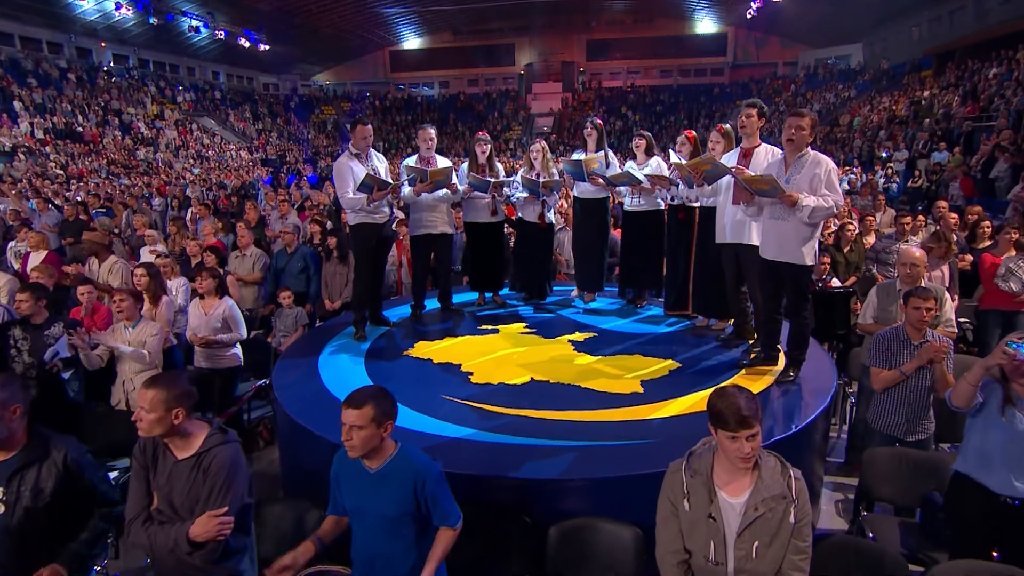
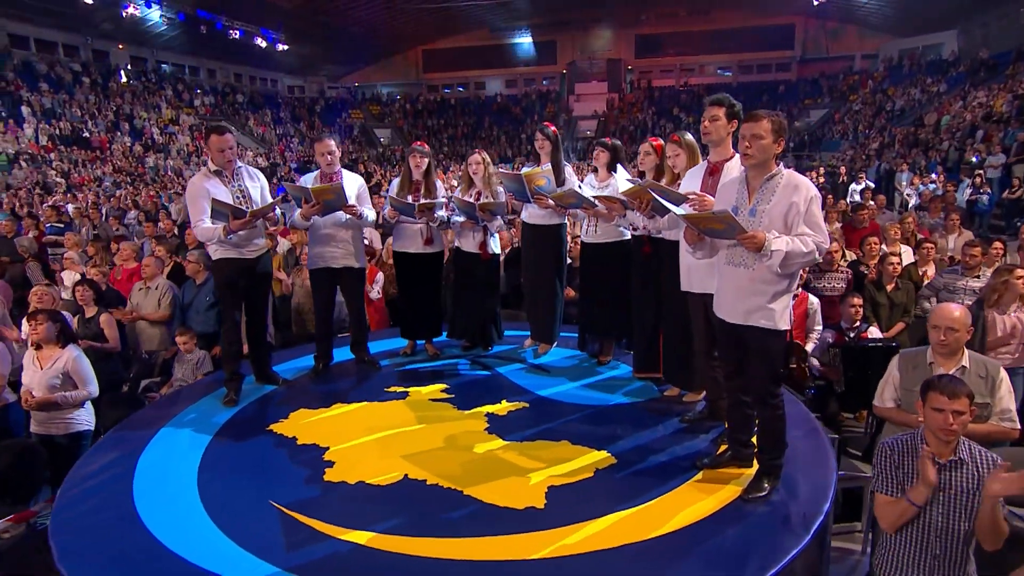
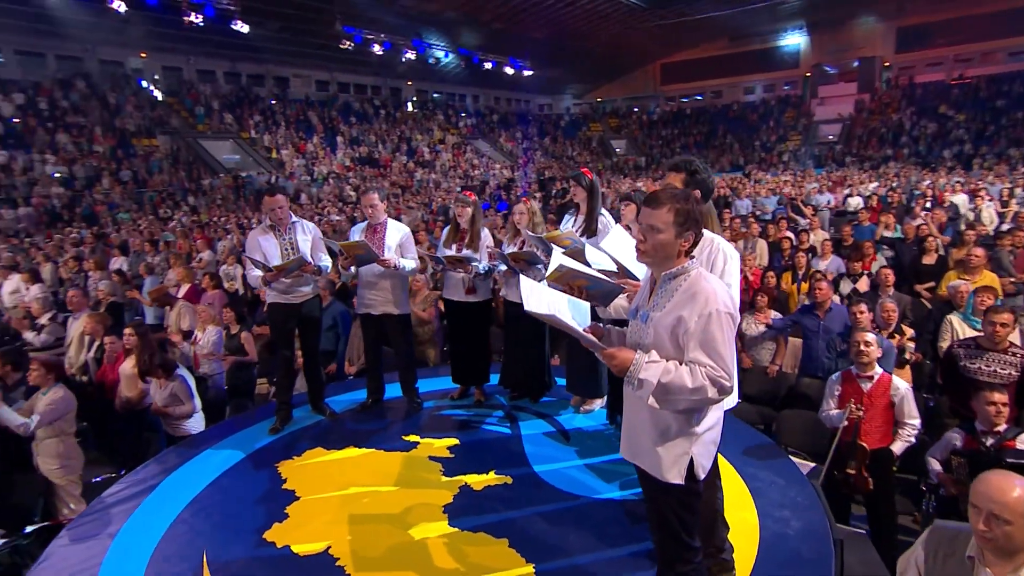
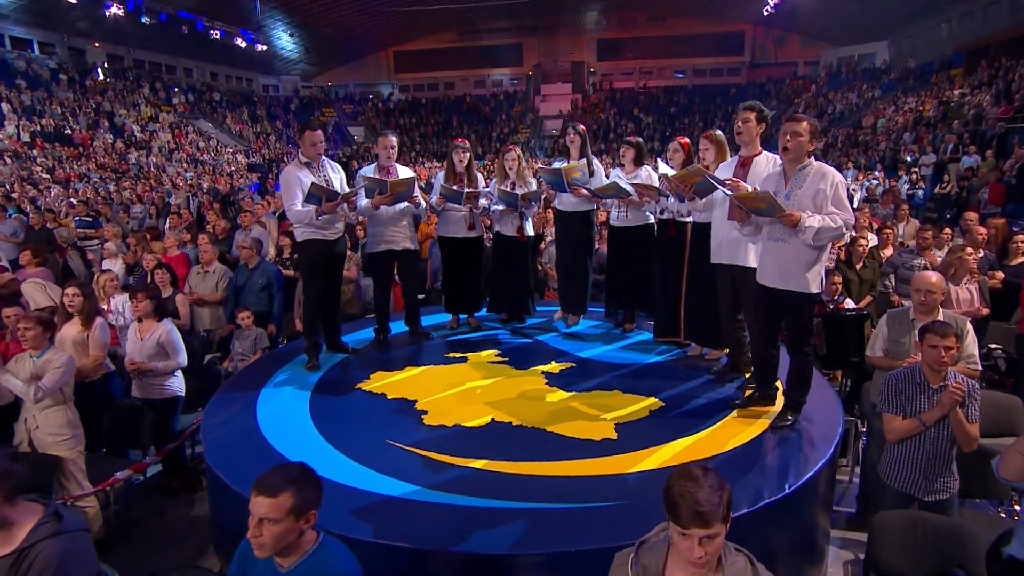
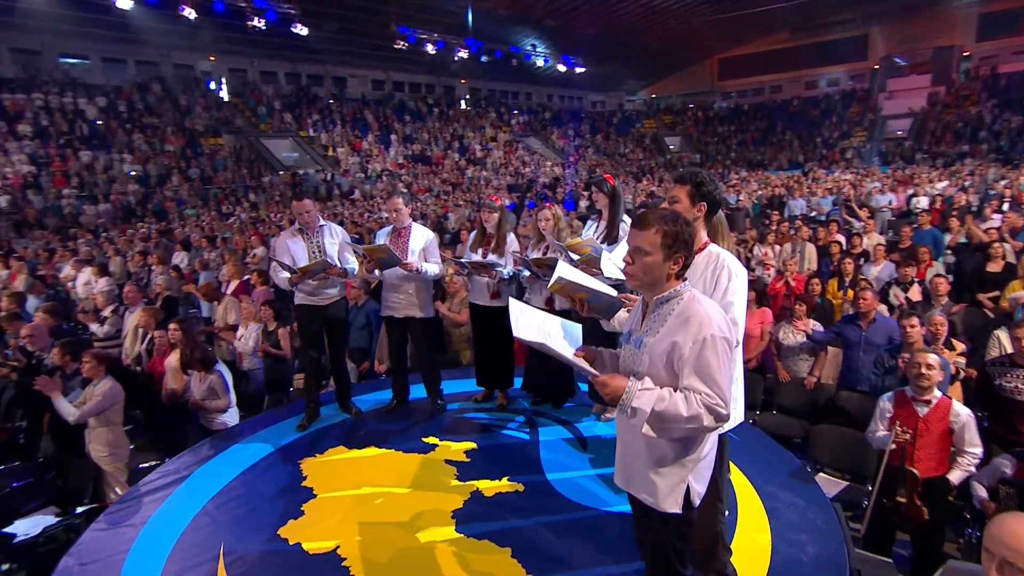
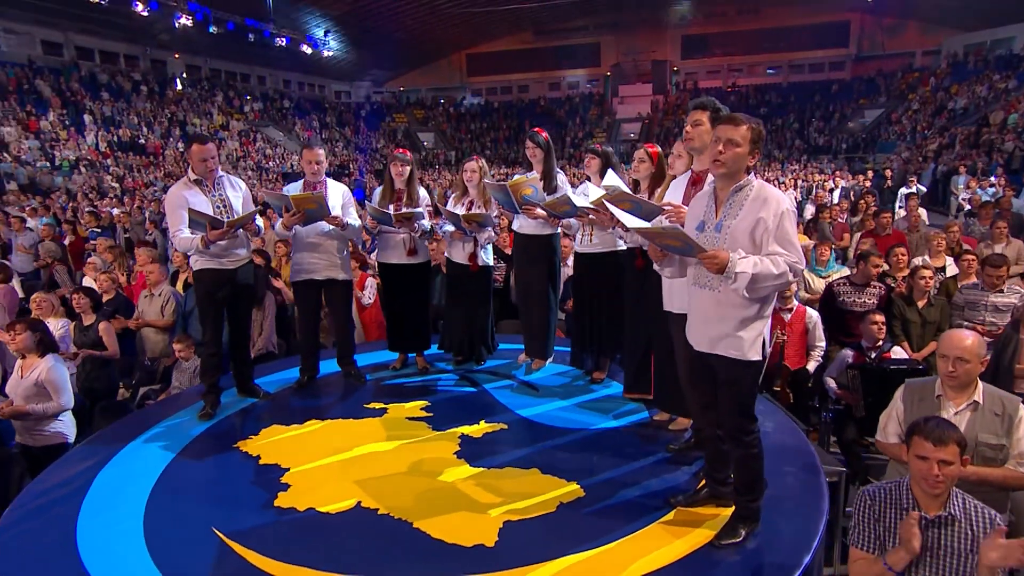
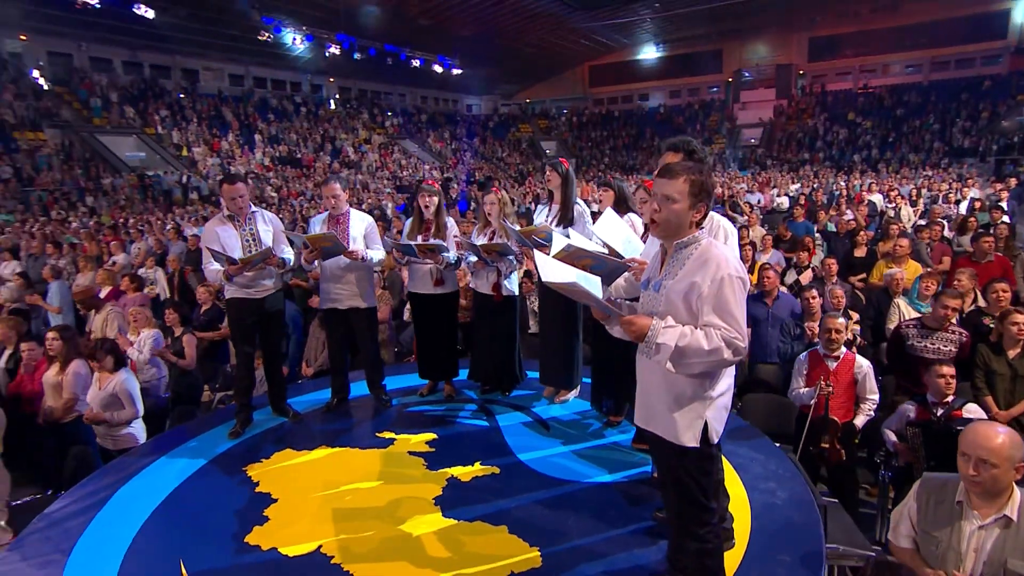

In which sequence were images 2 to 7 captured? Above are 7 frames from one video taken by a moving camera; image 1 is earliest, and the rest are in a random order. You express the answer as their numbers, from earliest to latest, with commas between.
4, 2, 6, 7, 3, 5
